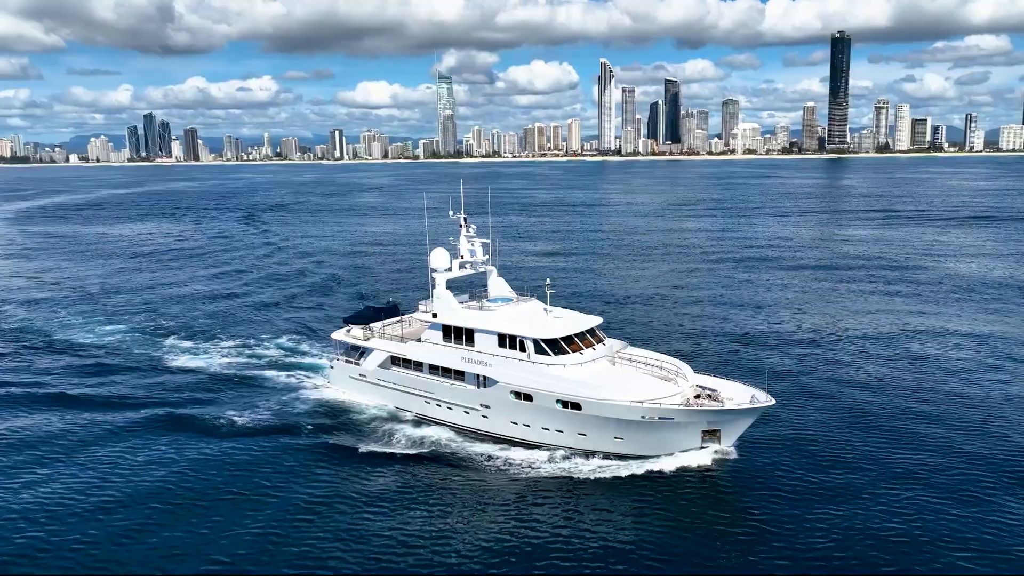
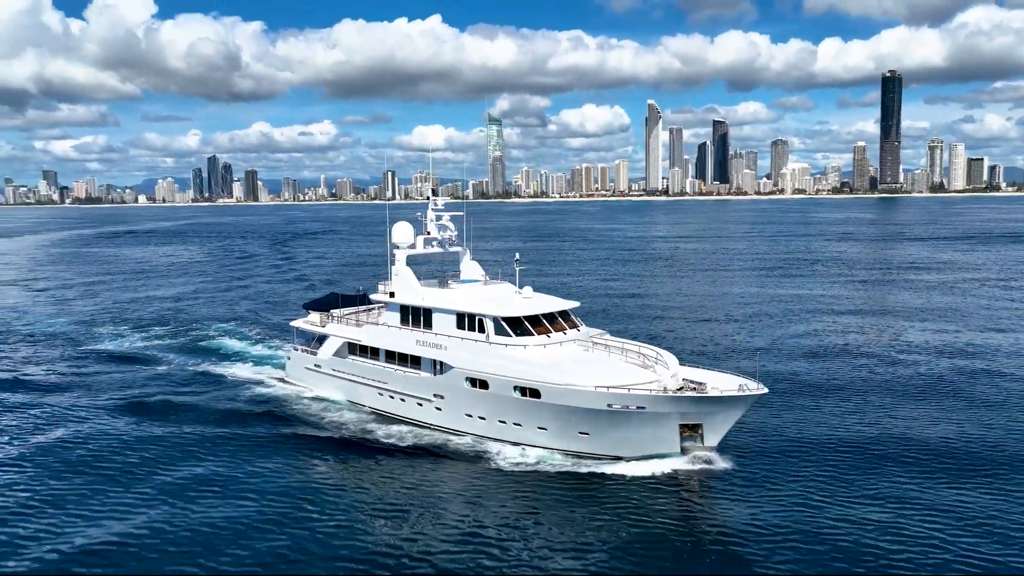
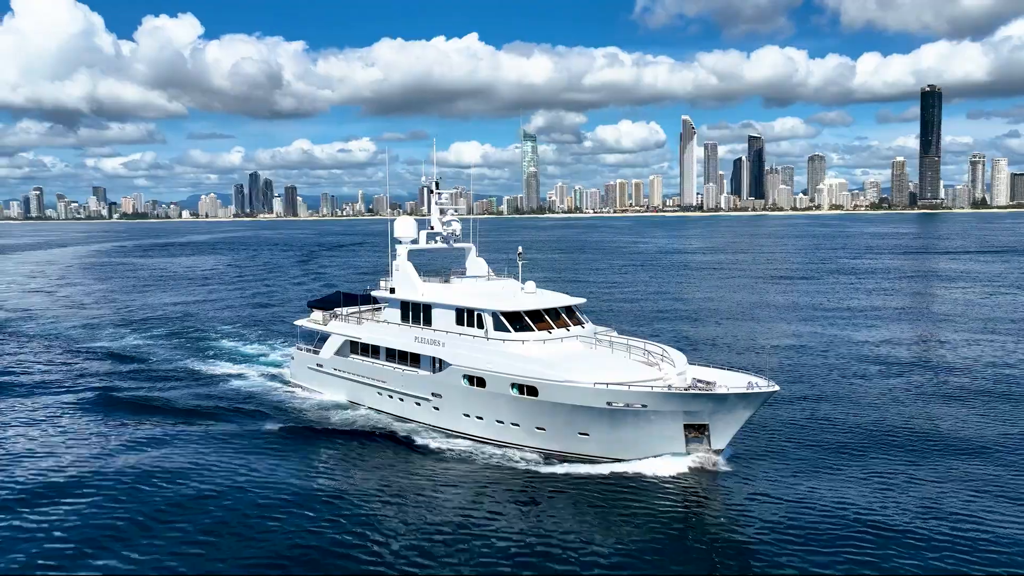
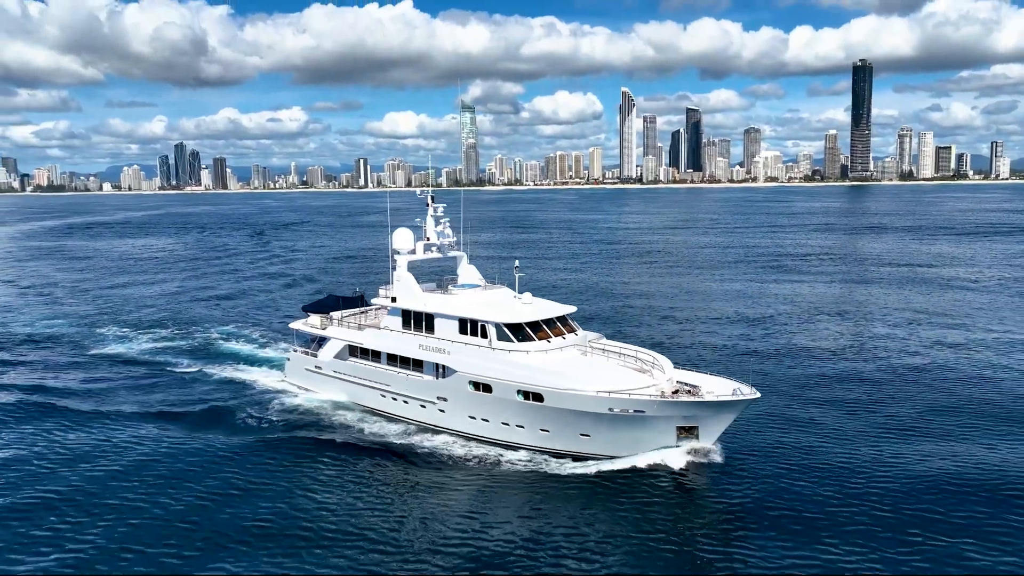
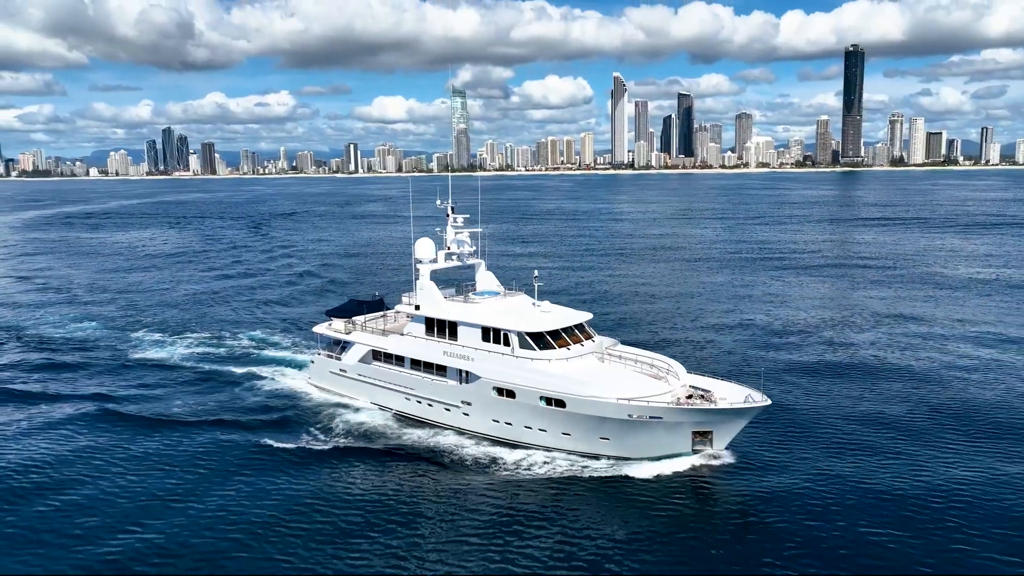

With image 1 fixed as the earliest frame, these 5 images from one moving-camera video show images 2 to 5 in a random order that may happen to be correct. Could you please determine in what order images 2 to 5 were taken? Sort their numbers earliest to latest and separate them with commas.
5, 4, 2, 3
